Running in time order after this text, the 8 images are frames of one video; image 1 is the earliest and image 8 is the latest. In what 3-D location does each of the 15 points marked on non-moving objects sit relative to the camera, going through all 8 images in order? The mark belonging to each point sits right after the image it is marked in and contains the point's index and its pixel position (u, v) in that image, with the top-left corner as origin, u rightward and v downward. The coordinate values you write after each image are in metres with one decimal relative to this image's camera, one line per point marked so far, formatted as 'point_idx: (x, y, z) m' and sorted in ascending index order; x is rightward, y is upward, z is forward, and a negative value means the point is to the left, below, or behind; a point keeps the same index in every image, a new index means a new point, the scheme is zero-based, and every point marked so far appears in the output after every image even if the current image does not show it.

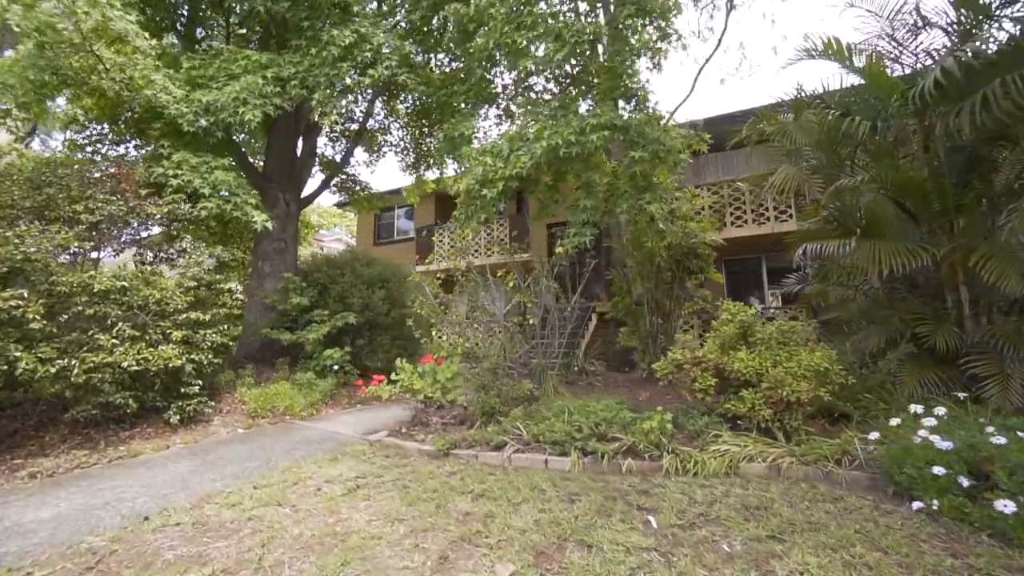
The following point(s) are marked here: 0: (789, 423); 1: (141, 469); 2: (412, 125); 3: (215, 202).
0: (+3.1, -1.5, +4.7) m
1: (-4.5, -2.2, +5.0) m
2: (-3.5, +5.7, +14.3) m
3: (-5.5, +1.6, +7.7) m
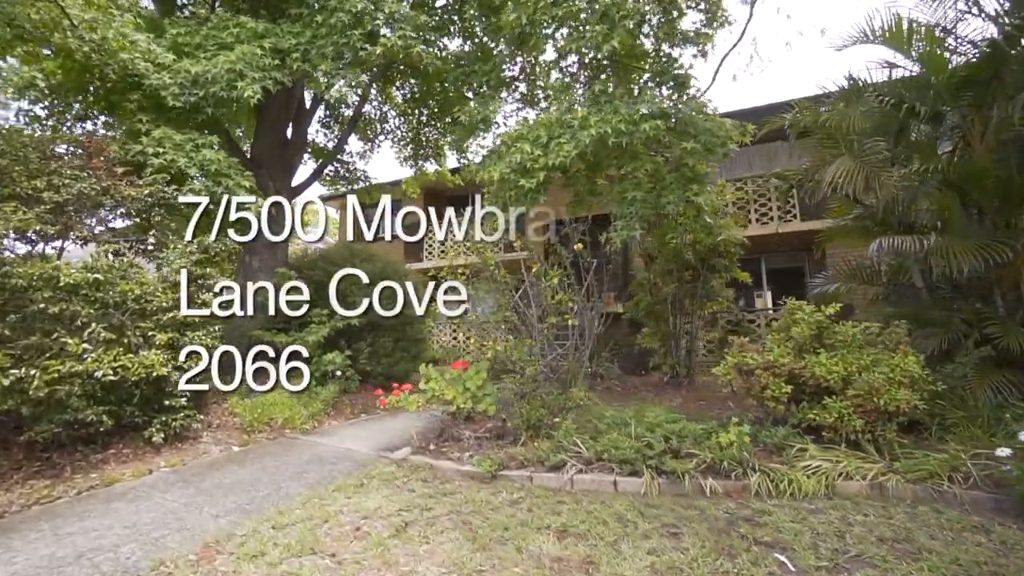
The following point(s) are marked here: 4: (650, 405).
0: (+3.7, -1.5, +4.2) m
1: (-3.9, -2.1, +4.1) m
2: (-3.4, +5.7, +13.4) m
3: (-5.0, +1.6, +6.8) m
4: (+2.0, -1.7, +5.9) m
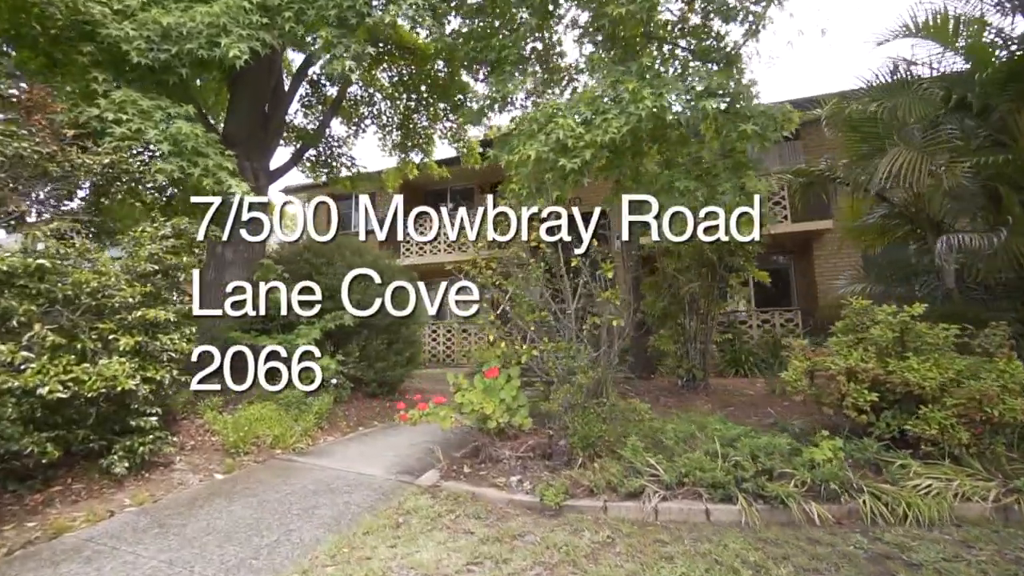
0: (+4.4, -1.5, +3.8) m
1: (-3.2, -2.0, +3.1) m
2: (-3.5, +5.7, +12.4) m
3: (-4.5, +1.7, +5.6) m
4: (+2.4, -1.6, +5.4) m
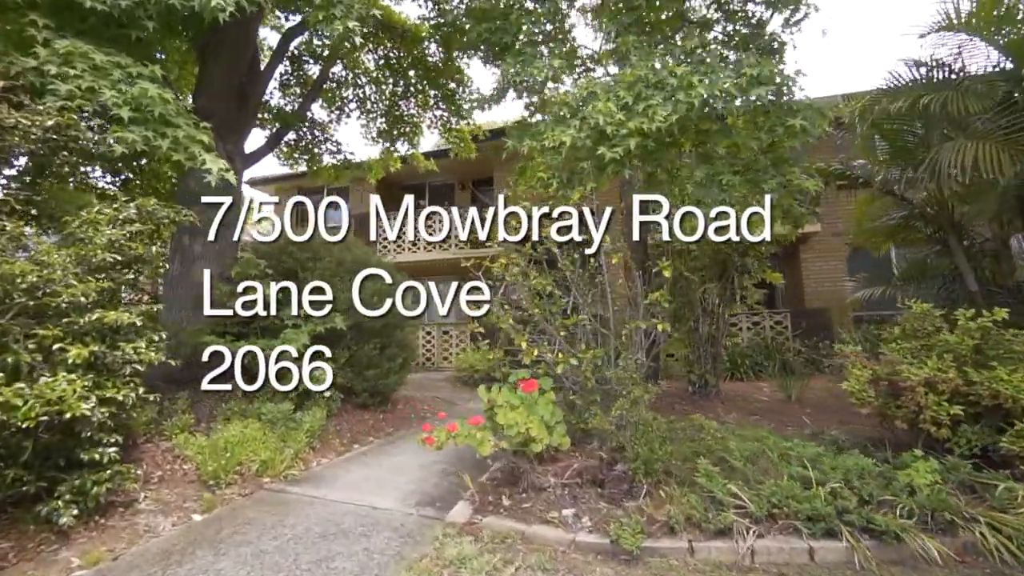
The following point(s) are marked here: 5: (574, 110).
0: (+4.8, -1.5, +3.5) m
1: (-2.7, -2.0, +2.2) m
2: (-3.6, +5.7, +11.5) m
3: (-4.1, +1.8, +4.7) m
4: (+2.8, -1.7, +4.9) m
5: (+0.9, +2.3, +5.6) m
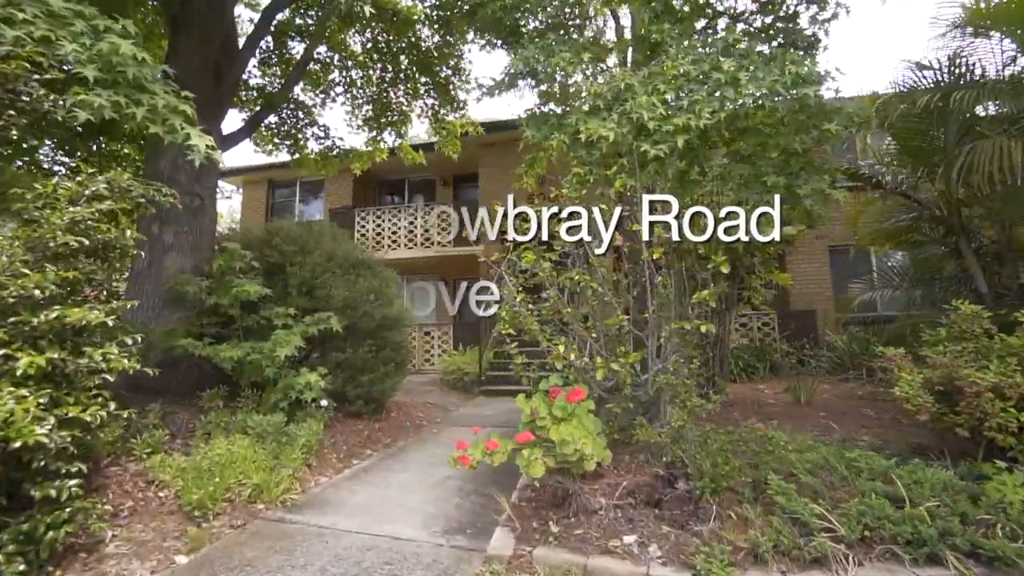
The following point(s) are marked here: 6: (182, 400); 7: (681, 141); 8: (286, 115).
0: (+5.2, -1.5, +3.3) m
1: (-2.2, -1.9, +1.5) m
2: (-3.6, +5.8, +10.8) m
3: (-3.8, +1.8, +3.9) m
4: (+3.1, -1.6, +4.6) m
5: (+1.2, +2.4, +5.2) m
6: (-4.5, -1.6, +5.7) m
7: (+1.7, +1.7, +4.4) m
8: (-5.3, +4.0, +9.7) m
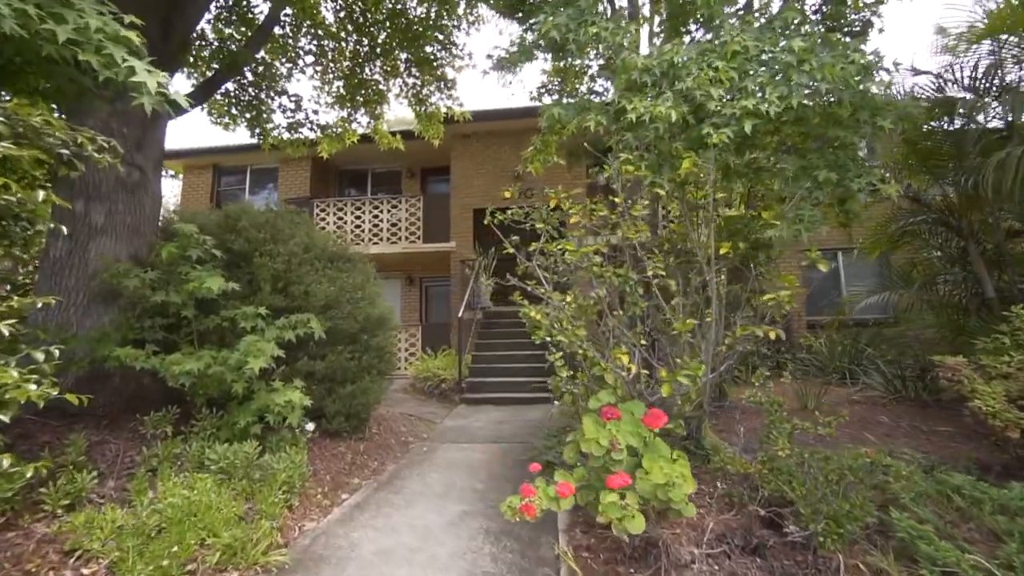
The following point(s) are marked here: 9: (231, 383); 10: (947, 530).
0: (+5.7, -1.5, +3.1) m
1: (-1.5, -1.9, +0.5) m
2: (-3.8, +5.8, +9.6) m
3: (-3.3, +1.9, +2.7) m
4: (+3.5, -1.7, +4.1) m
5: (+1.6, +2.4, +4.6) m
6: (-4.2, -1.5, +4.5) m
7: (+2.2, +1.7, +3.9) m
8: (-5.3, +4.1, +8.4) m
9: (-3.1, -1.1, +4.5) m
10: (+2.9, -1.6, +2.8) m
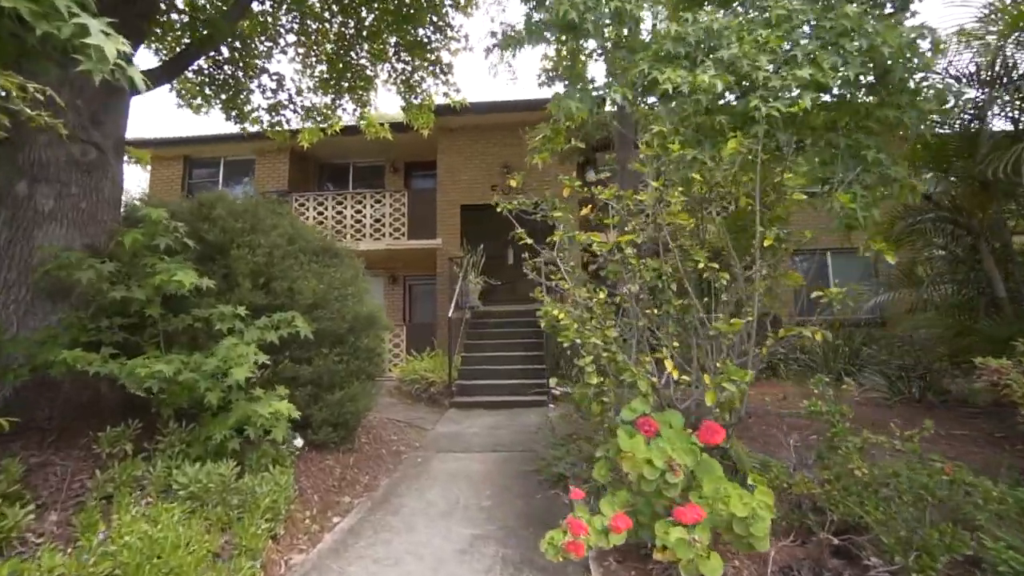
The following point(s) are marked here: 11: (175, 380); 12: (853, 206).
0: (+5.9, -1.5, +2.9) m
1: (-1.1, -1.8, 0.0) m
2: (-3.9, +5.9, +9.0) m
3: (-3.0, +1.9, +2.1) m
4: (+3.6, -1.6, +3.8) m
5: (+1.7, +2.4, +4.2) m
6: (-4.1, -1.4, +3.8) m
7: (+2.3, +1.7, +3.5) m
8: (-5.3, +4.2, +7.7) m
9: (-2.9, -1.0, +3.9) m
10: (+3.1, -1.5, +2.4) m
11: (-3.0, -0.8, +3.7) m
12: (+3.1, +0.7, +3.8) m
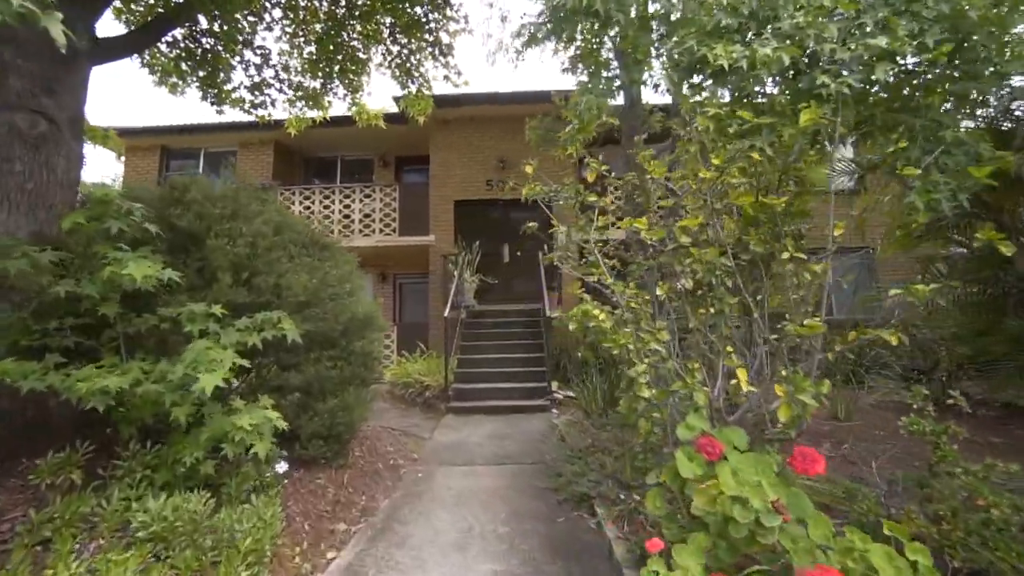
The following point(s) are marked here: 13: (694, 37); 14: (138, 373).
0: (+6.2, -1.5, +2.5) m
1: (-0.8, -1.8, -0.6) m
2: (-3.8, +5.9, +8.3) m
3: (-2.7, +2.0, +1.5) m
4: (+3.8, -1.6, +3.4) m
5: (+2.0, +2.4, +3.7) m
6: (-3.8, -1.4, +3.1) m
7: (+2.6, +1.8, +3.0) m
8: (-5.2, +4.2, +7.0) m
9: (-2.7, -1.0, +3.3) m
10: (+3.4, -1.5, +2.0) m
11: (-2.8, -0.8, +3.0) m
12: (+3.3, +0.7, +3.4) m
13: (+1.6, +2.3, +3.7) m
14: (-2.8, -0.6, +3.2) m
